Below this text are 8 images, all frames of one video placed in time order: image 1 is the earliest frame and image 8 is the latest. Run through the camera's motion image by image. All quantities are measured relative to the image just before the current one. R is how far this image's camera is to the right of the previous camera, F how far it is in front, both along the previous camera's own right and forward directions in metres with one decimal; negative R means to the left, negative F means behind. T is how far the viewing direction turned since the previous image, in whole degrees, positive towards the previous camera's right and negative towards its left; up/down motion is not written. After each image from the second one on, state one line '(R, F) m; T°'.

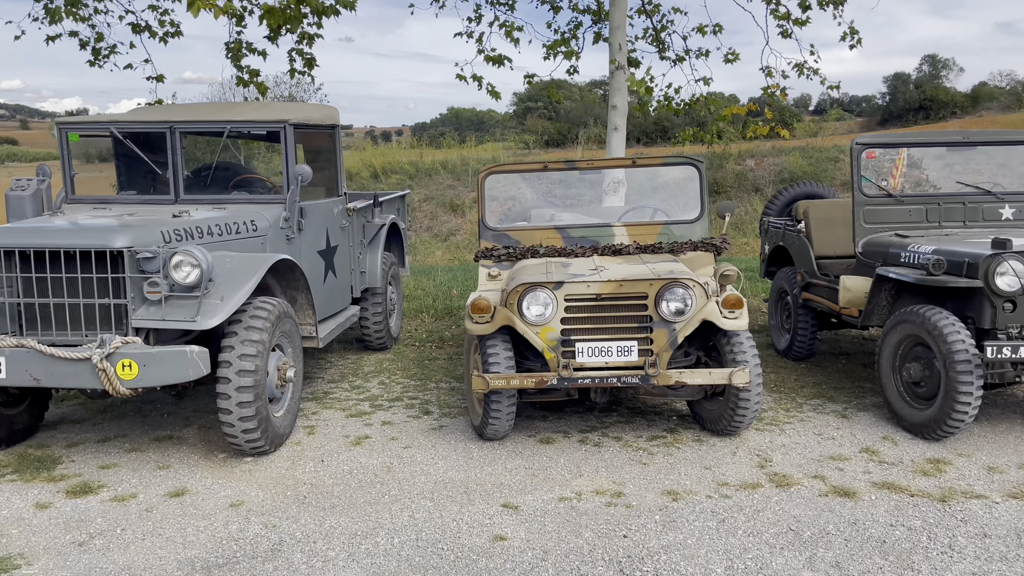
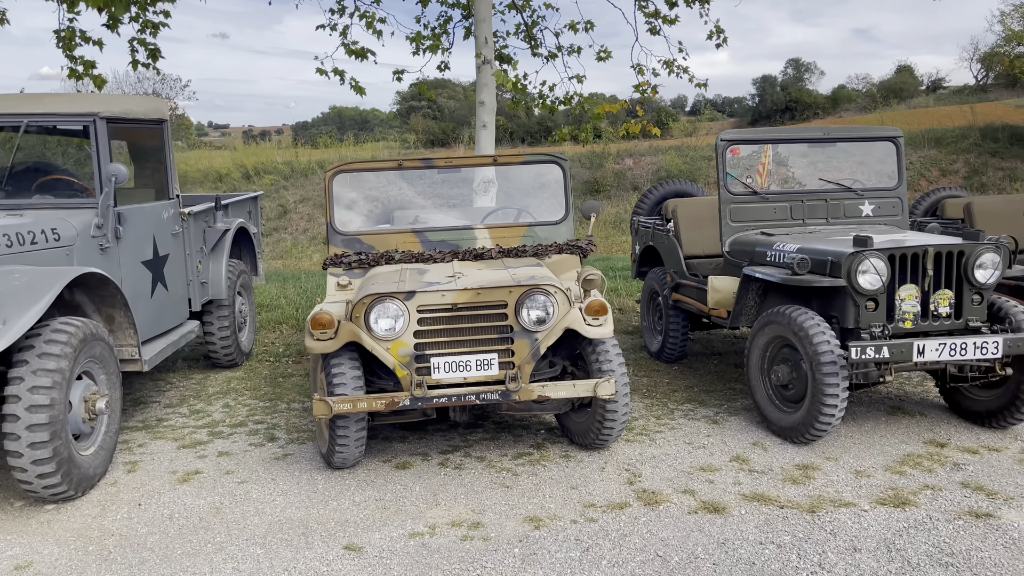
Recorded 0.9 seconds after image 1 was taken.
(+0.2, +0.4) m; +8°
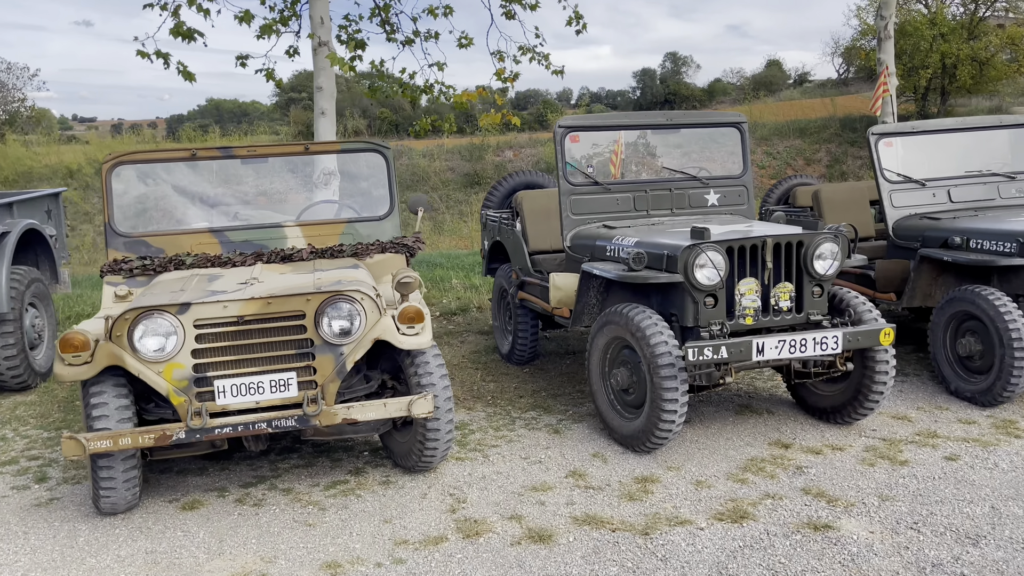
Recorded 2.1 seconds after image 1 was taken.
(+0.4, +0.5) m; +8°
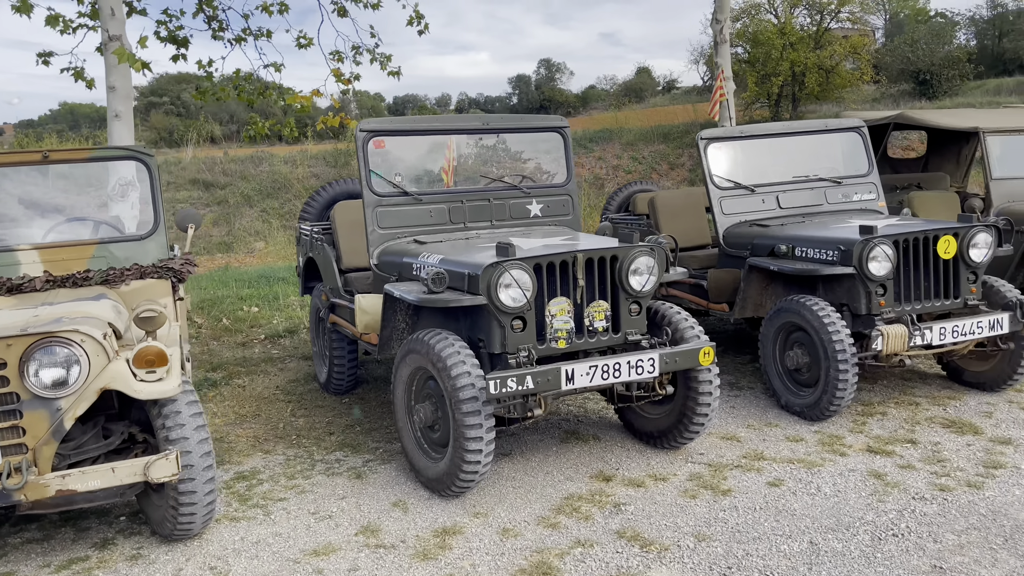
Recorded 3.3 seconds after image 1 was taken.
(+0.5, +0.5) m; +8°
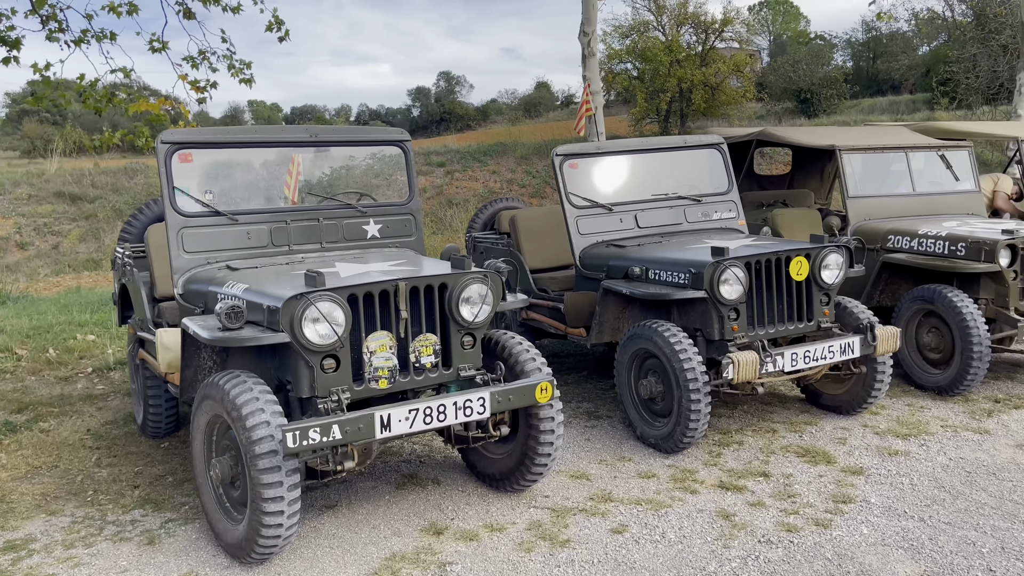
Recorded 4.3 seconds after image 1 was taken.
(+0.4, +0.4) m; +7°
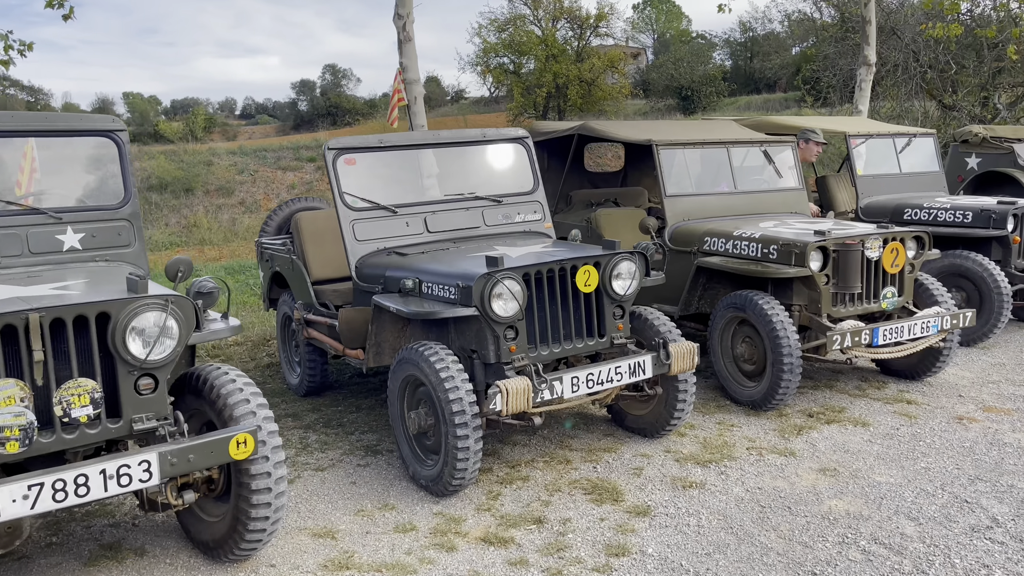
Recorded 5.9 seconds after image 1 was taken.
(+0.8, +0.6) m; +7°
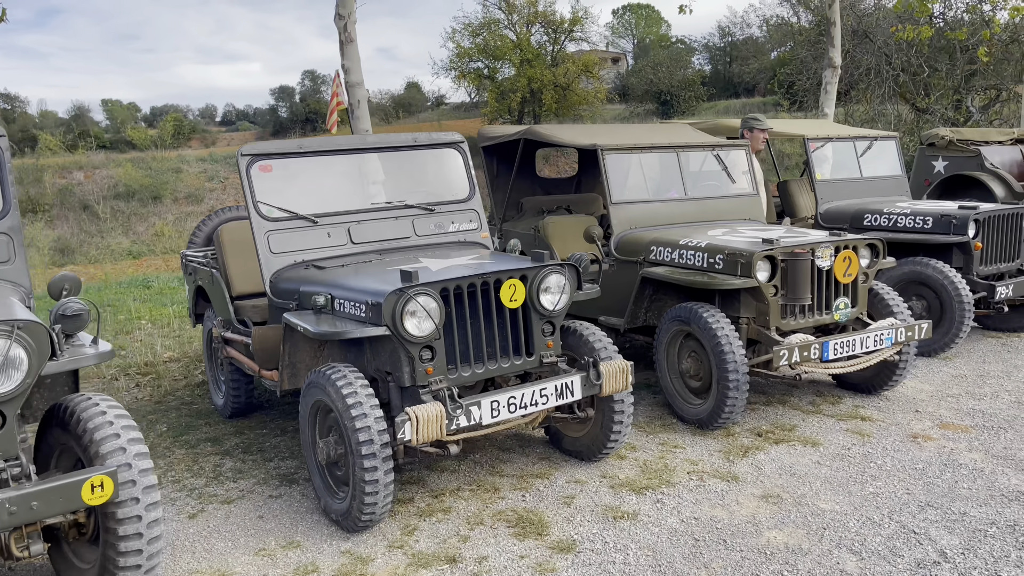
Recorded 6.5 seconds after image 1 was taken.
(+0.3, +0.3) m; +1°
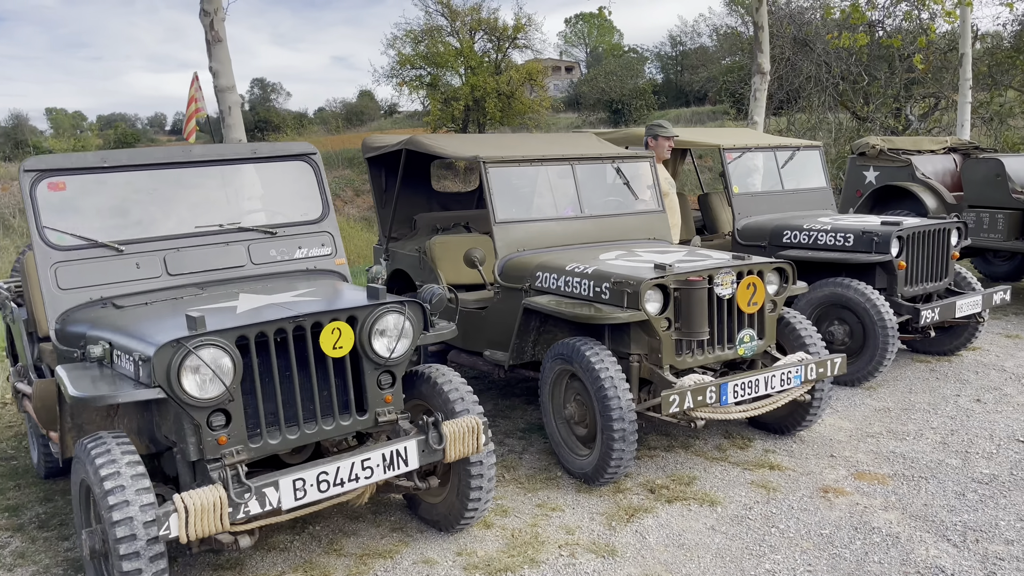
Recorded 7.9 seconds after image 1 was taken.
(+0.5, +0.6) m; +3°
